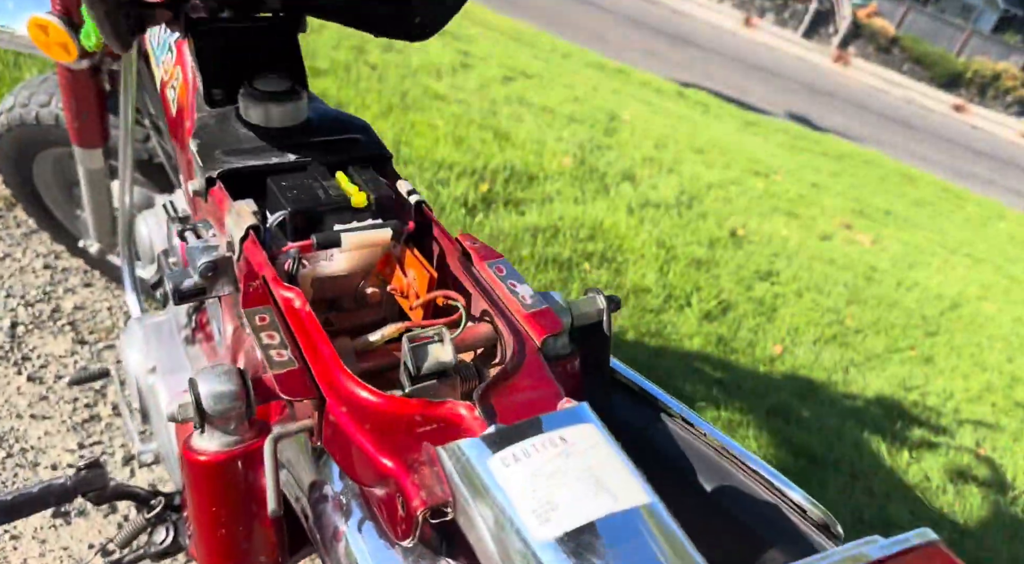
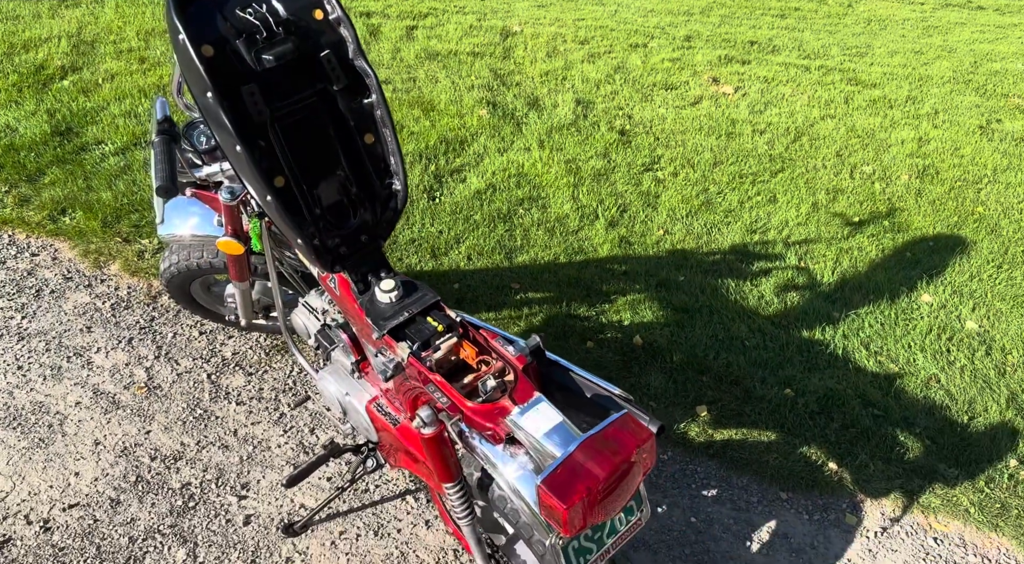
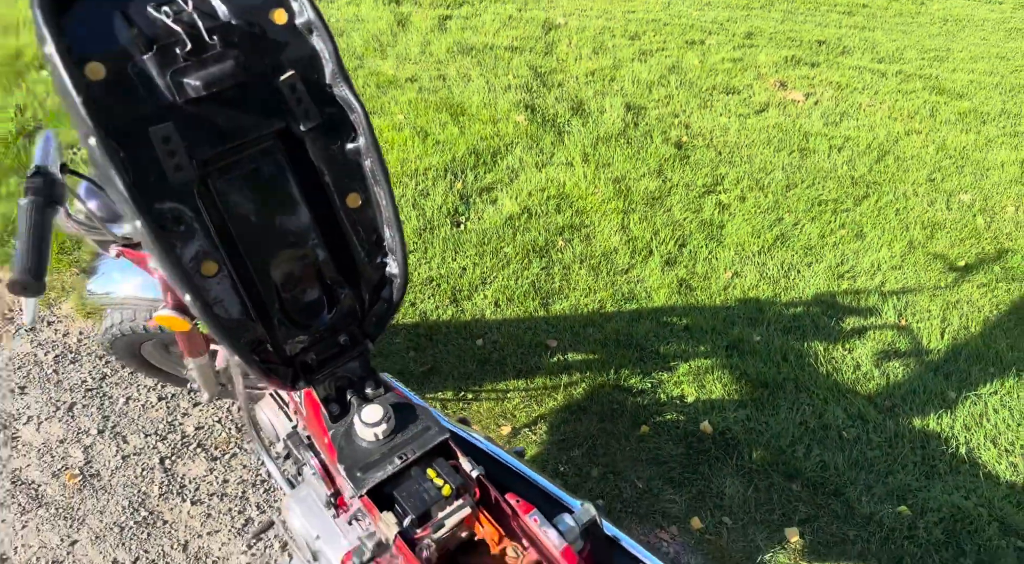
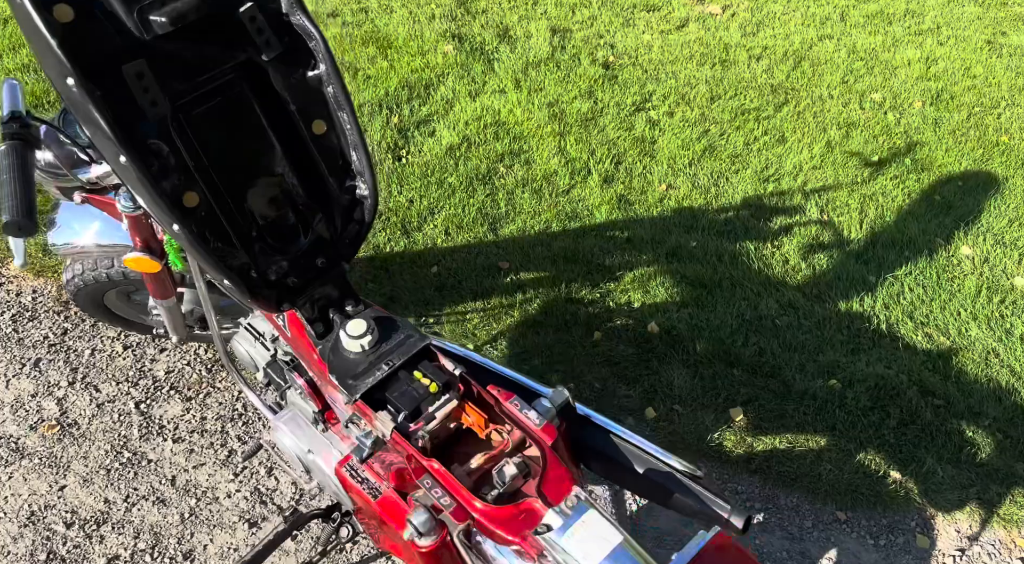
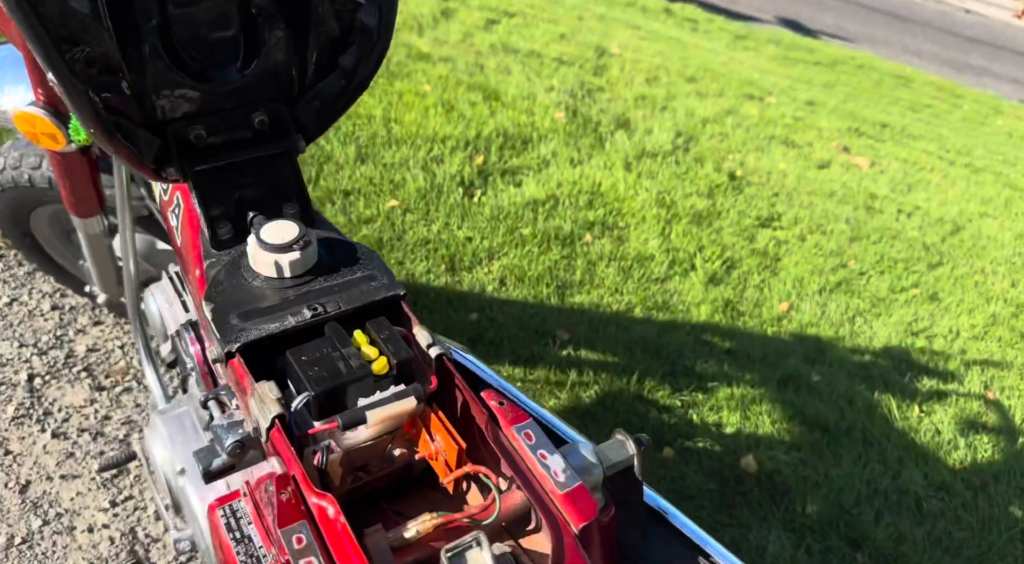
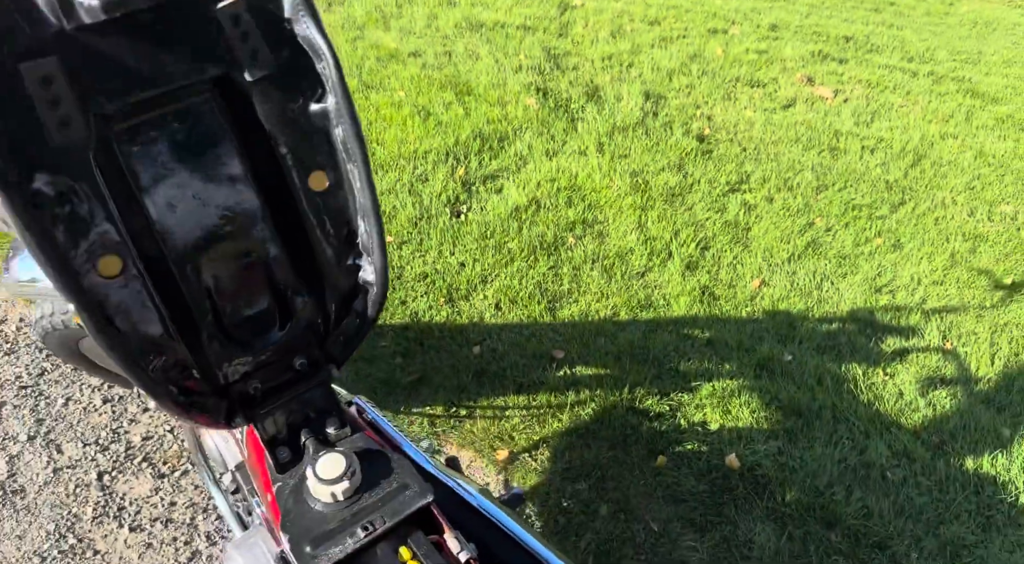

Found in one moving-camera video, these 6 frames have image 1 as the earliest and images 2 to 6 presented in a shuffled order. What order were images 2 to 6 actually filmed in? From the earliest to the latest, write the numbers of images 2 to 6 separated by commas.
5, 6, 3, 2, 4
